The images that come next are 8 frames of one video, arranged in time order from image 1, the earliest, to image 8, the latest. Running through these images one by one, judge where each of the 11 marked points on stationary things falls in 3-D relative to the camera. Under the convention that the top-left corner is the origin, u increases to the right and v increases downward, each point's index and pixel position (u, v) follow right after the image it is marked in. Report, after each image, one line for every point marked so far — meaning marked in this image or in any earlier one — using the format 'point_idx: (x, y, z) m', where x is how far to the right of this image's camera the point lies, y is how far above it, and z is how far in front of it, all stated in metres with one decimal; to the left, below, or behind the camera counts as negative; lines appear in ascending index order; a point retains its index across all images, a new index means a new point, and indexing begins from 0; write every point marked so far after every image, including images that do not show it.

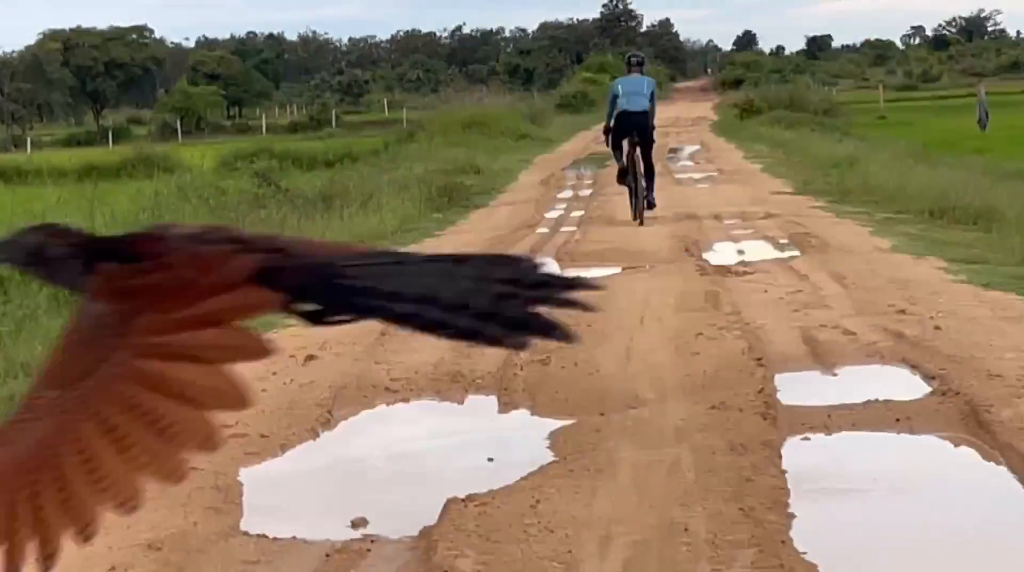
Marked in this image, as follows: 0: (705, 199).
0: (+1.5, +0.7, +17.8) m
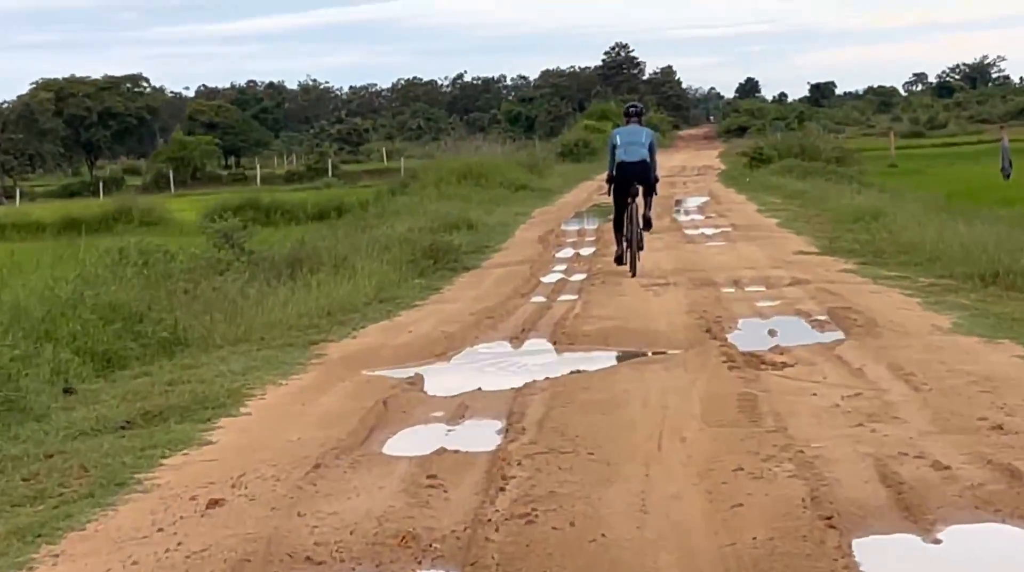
0: (+1.4, +0.2, +15.9) m
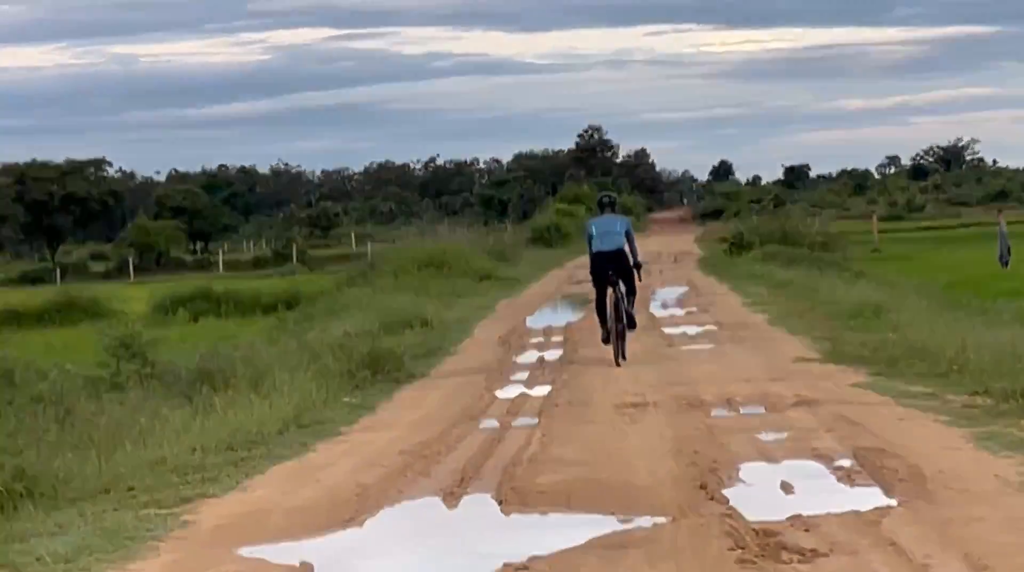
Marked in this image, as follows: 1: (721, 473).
0: (+1.2, -0.5, +13.6) m
1: (+0.7, -0.6, +7.6) m
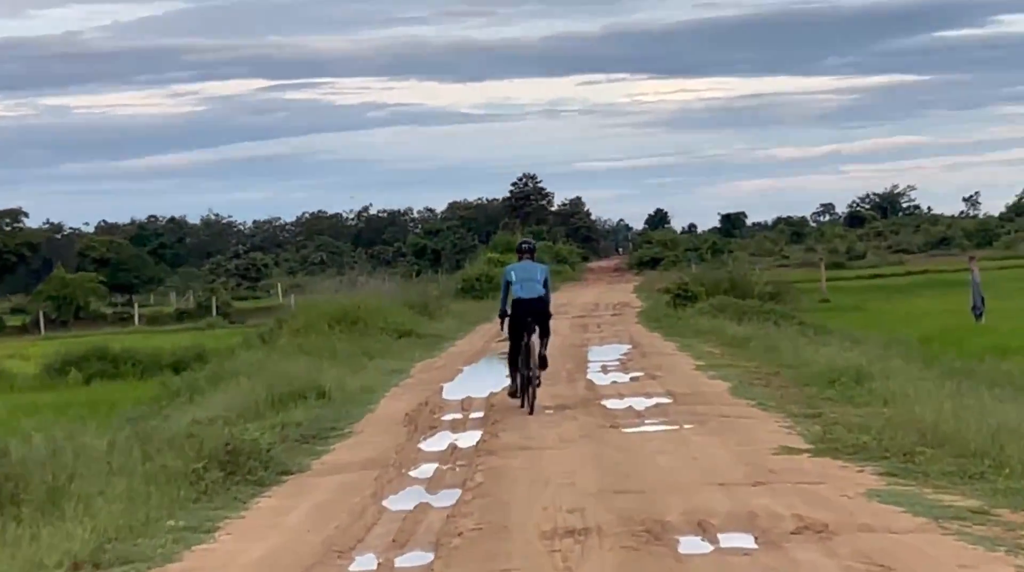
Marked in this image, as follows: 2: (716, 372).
0: (+0.7, -0.8, +10.4) m
1: (+0.4, -0.8, +4.4) m
2: (+1.6, -0.7, +18.3) m
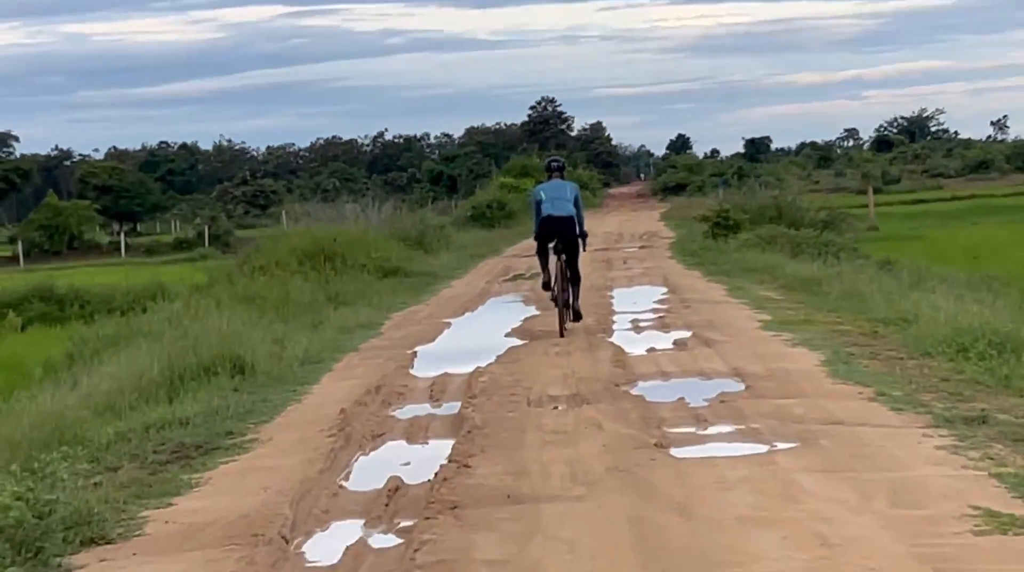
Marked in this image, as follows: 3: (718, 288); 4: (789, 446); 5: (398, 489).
0: (+0.6, -0.6, +5.4) m
1: (+0.3, -0.8, -0.6) m
2: (+1.6, -0.3, +13.2) m
3: (+1.8, 0.0, +19.8) m
4: (+0.9, -0.5, +7.7) m
5: (-0.4, -0.7, +7.4) m
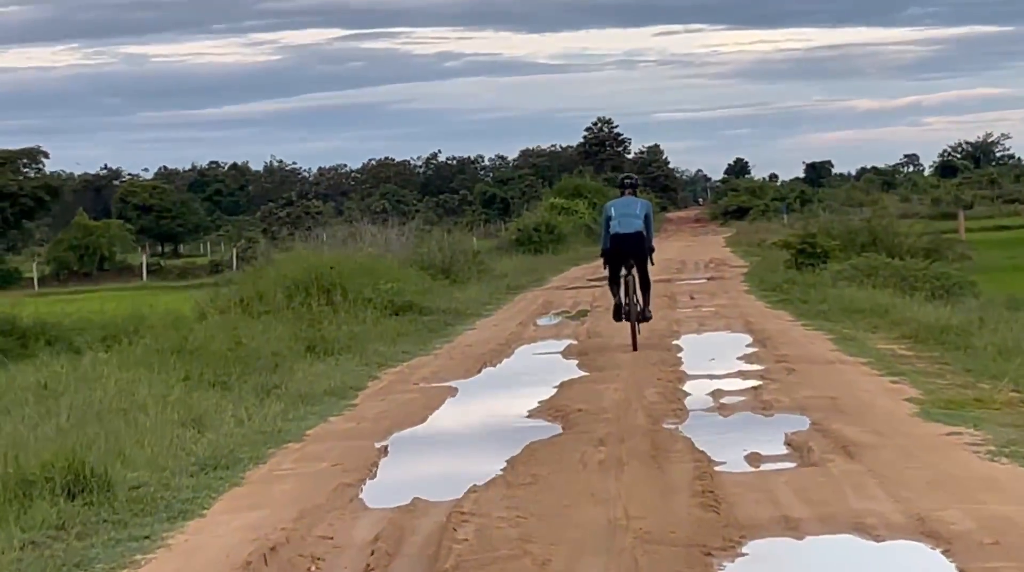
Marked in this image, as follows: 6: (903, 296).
0: (+0.5, -0.8, +0.7) m
1: (0.0, -0.9, -5.3) m
2: (+1.7, -0.5, +8.4) m
3: (+2.0, -0.3, +15.0) m
4: (+0.9, -0.7, +2.9) m
5: (-0.4, -0.8, +2.6) m
6: (+3.2, -0.1, +18.8) m
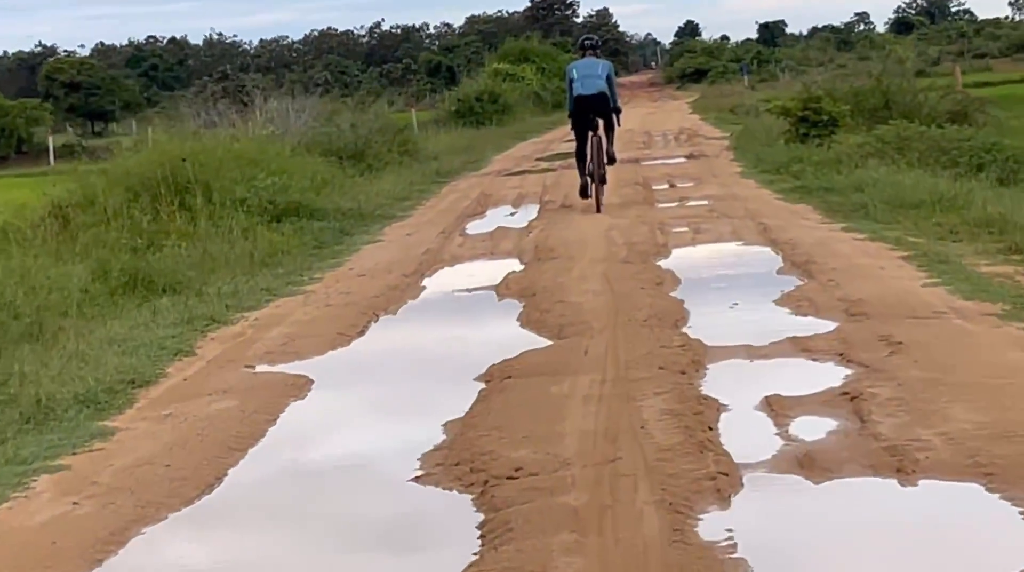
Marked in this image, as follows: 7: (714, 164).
0: (+0.4, -1.2, -4.3) m
1: (+0.1, -1.7, -10.3) m
2: (+1.4, -0.4, +3.5) m
3: (+1.6, +0.2, +10.0) m
4: (+0.7, -1.0, -2.0) m
5: (-0.6, -1.1, -2.4) m
6: (+2.7, +0.7, +13.8) m
7: (+1.7, +1.0, +18.4) m
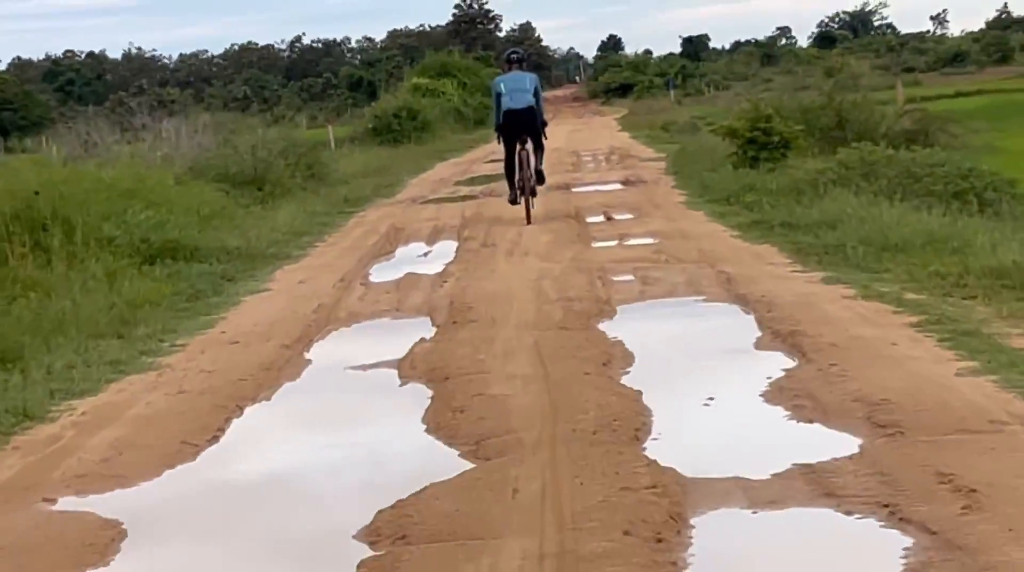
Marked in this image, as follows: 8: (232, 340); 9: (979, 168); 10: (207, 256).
0: (+0.6, -1.3, -6.4) m
1: (+0.4, -1.8, -12.4) m
2: (+1.3, -0.6, +1.5) m
3: (+1.3, -0.1, +8.0) m
4: (+0.8, -1.1, -4.1) m
5: (-0.5, -1.3, -4.5) m
6: (+2.3, +0.4, +11.8) m
7: (+1.1, +0.7, +16.3) m
8: (-1.1, -0.2, +8.8) m
9: (+3.2, +0.8, +15.7) m
10: (-1.7, +0.2, +12.8) m
